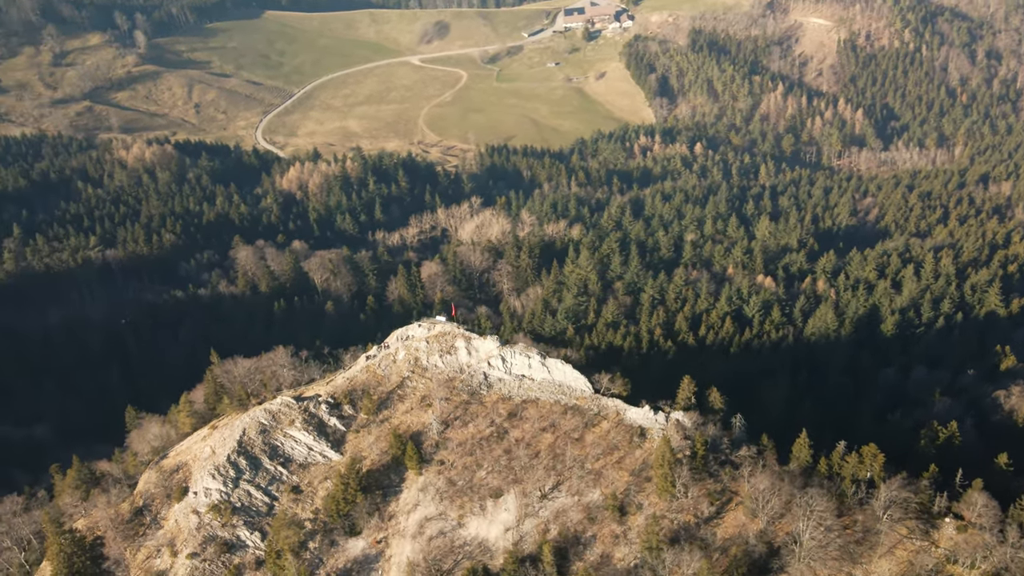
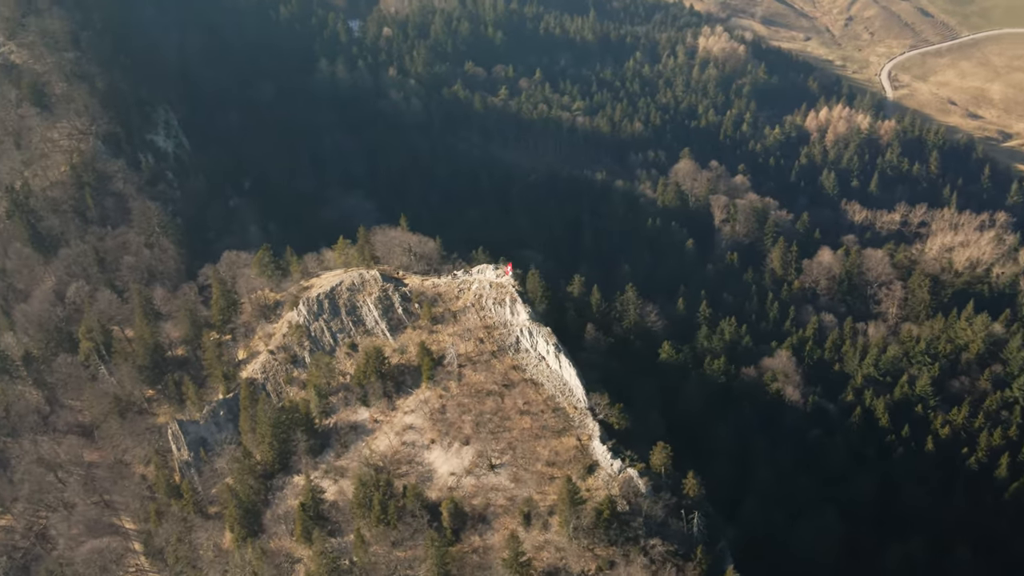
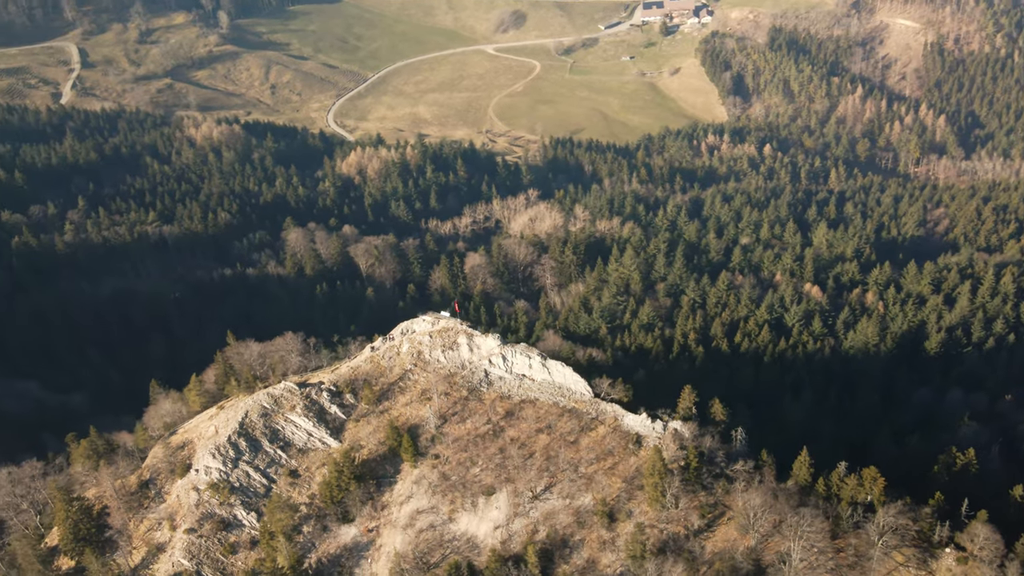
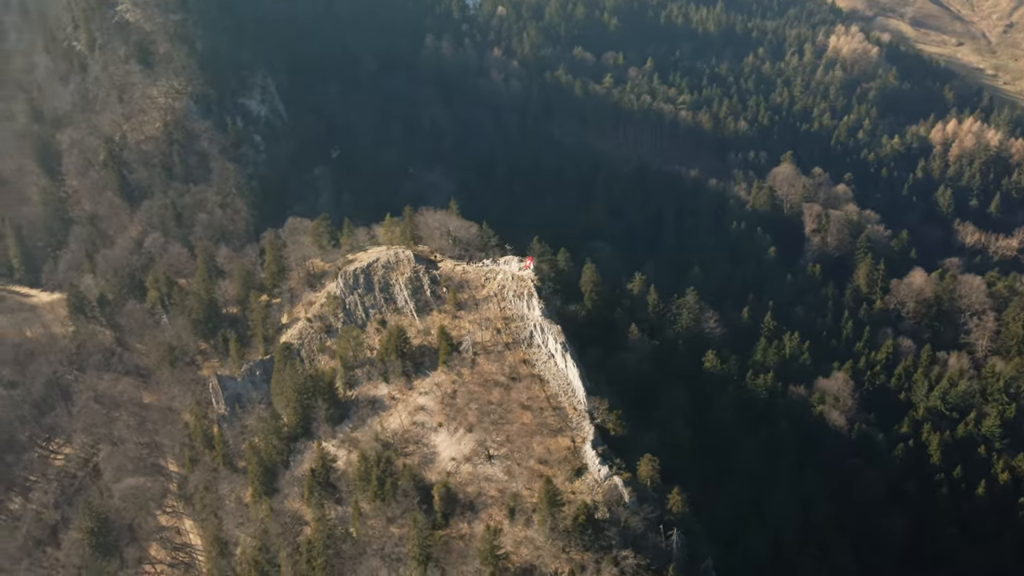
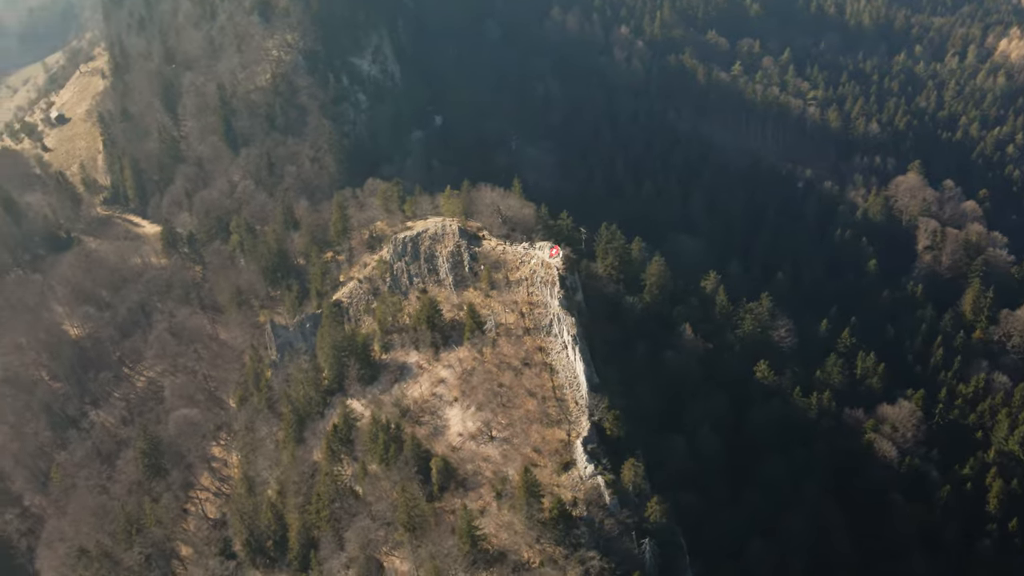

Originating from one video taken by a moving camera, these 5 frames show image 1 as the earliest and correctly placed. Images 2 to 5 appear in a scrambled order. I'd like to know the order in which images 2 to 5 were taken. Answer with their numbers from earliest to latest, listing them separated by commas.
3, 2, 4, 5
